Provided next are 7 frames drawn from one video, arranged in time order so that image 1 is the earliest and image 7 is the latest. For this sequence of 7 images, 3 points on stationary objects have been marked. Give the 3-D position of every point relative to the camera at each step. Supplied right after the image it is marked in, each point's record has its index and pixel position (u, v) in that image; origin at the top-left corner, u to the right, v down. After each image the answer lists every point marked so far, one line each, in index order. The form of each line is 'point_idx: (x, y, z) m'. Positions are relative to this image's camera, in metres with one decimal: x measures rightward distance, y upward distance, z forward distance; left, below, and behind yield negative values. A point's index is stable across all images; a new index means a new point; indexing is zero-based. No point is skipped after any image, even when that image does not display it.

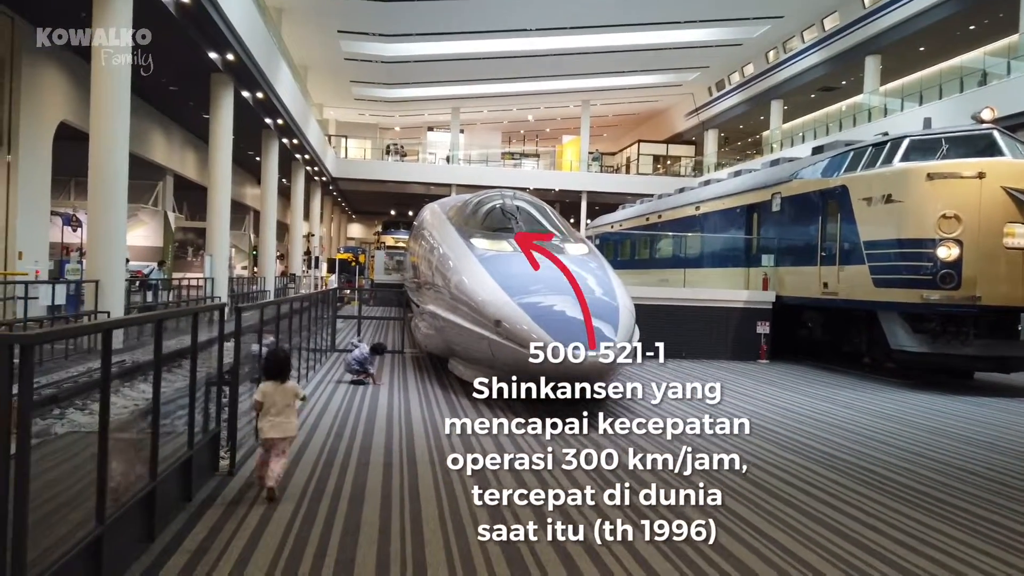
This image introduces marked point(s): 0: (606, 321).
0: (+0.8, -0.3, +6.5) m
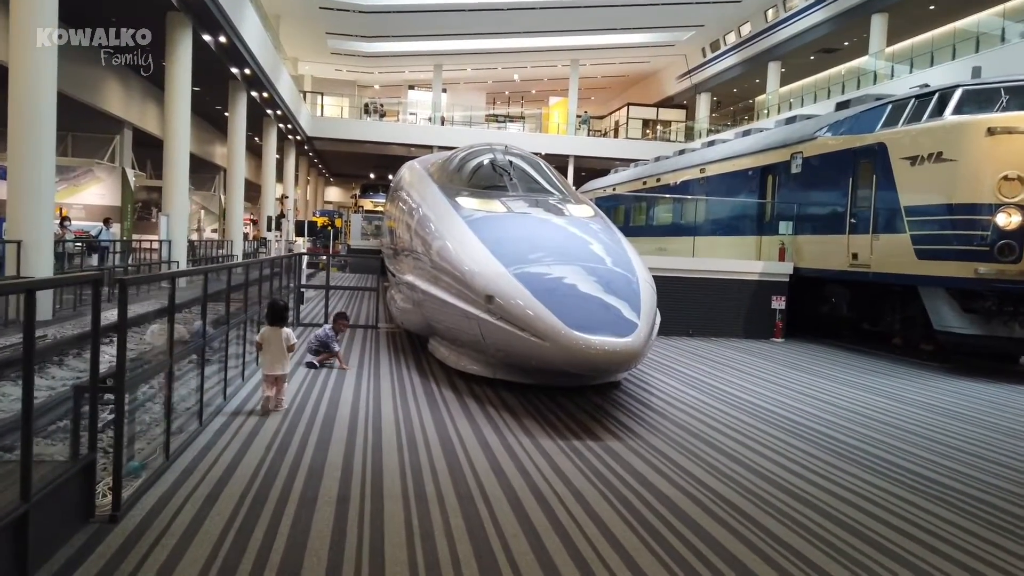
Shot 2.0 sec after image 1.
0: (+0.8, -0.1, +5.3) m
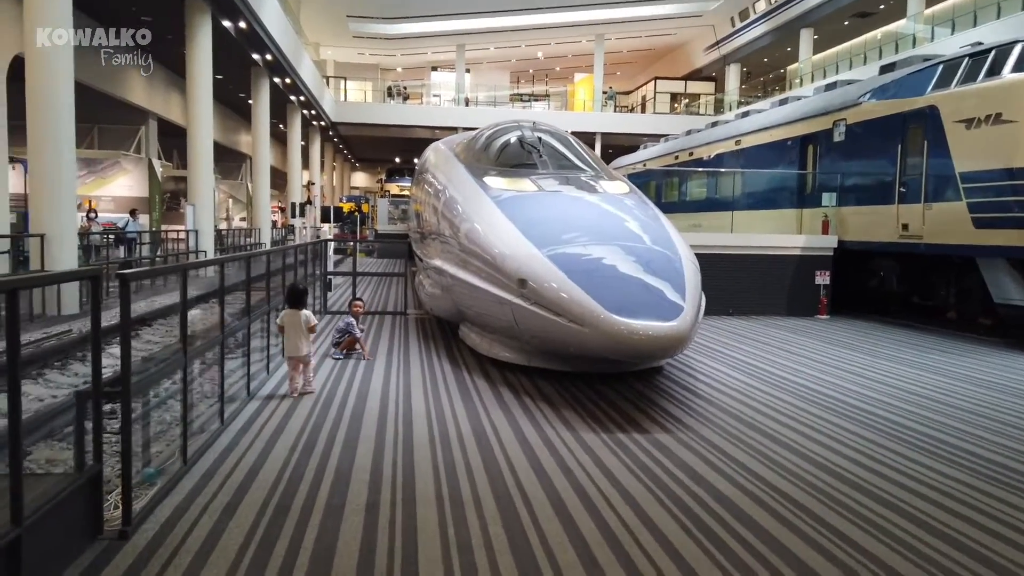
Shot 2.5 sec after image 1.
0: (+1.0, 0.0, +5.0) m
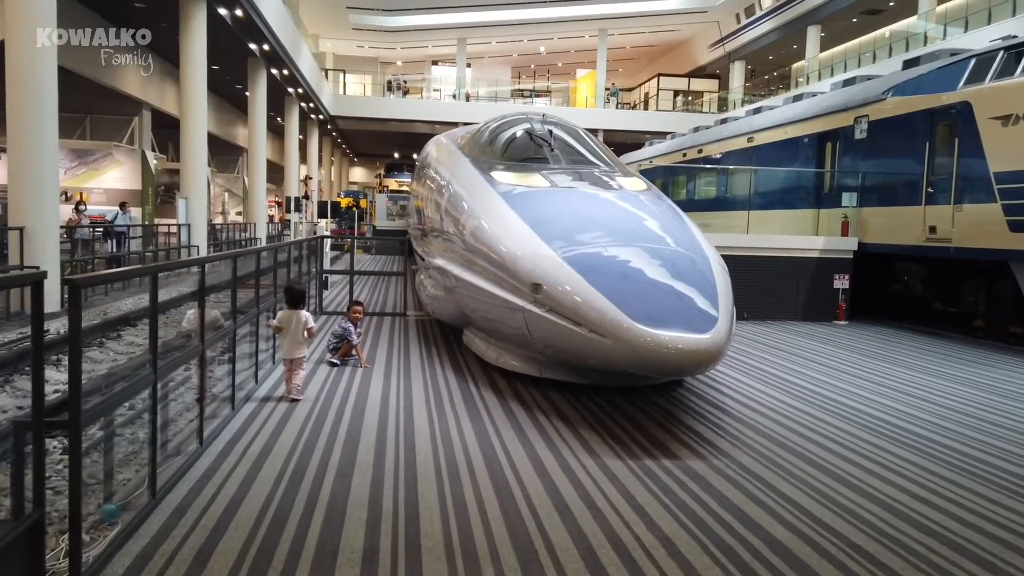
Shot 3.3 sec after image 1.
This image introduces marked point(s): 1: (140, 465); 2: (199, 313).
0: (+1.1, 0.0, +4.5) m
1: (-1.5, -0.7, +3.2) m
2: (-1.6, -0.1, +3.9) m
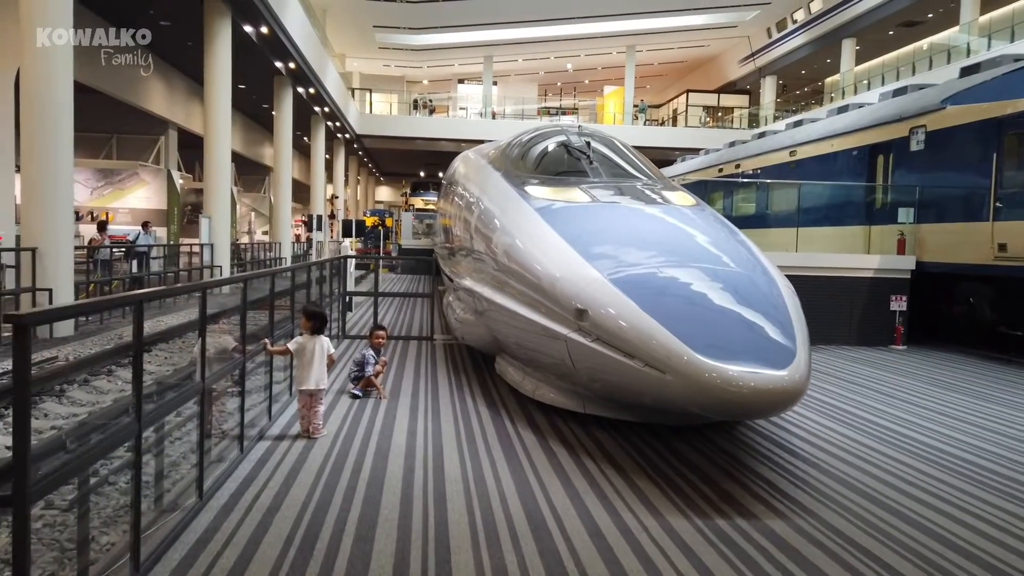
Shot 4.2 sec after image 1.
0: (+1.3, -0.2, +3.9) m
1: (-1.4, -0.8, +2.7) m
2: (-1.4, -0.3, +3.4) m
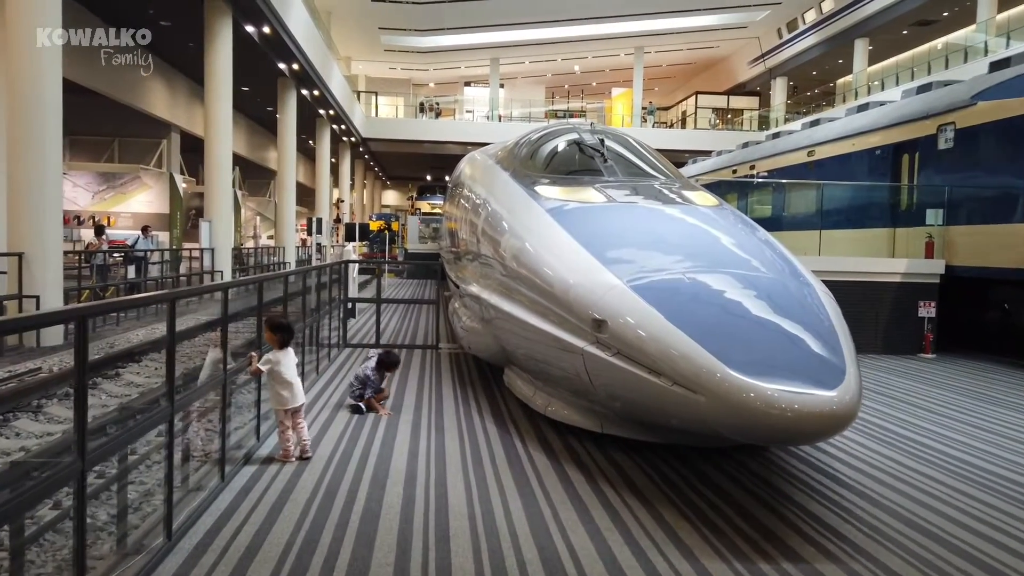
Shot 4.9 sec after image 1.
0: (+1.4, -0.2, +3.5) m
1: (-1.3, -0.9, +2.3) m
2: (-1.4, -0.3, +3.0) m
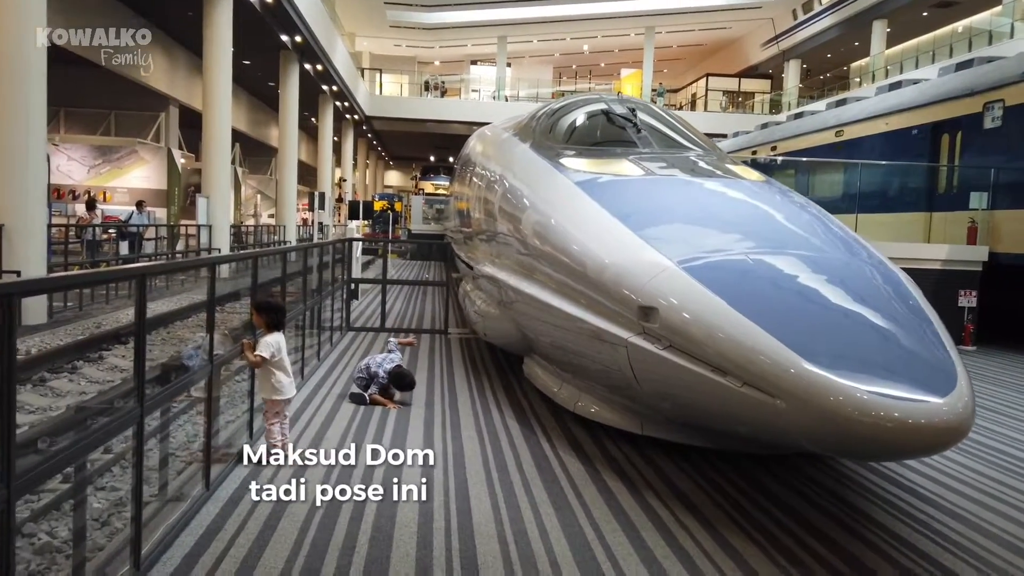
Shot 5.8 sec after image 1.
0: (+1.5, -0.1, +3.0) m
1: (-1.2, -0.8, +1.8) m
2: (-1.2, -0.2, +2.5) m
